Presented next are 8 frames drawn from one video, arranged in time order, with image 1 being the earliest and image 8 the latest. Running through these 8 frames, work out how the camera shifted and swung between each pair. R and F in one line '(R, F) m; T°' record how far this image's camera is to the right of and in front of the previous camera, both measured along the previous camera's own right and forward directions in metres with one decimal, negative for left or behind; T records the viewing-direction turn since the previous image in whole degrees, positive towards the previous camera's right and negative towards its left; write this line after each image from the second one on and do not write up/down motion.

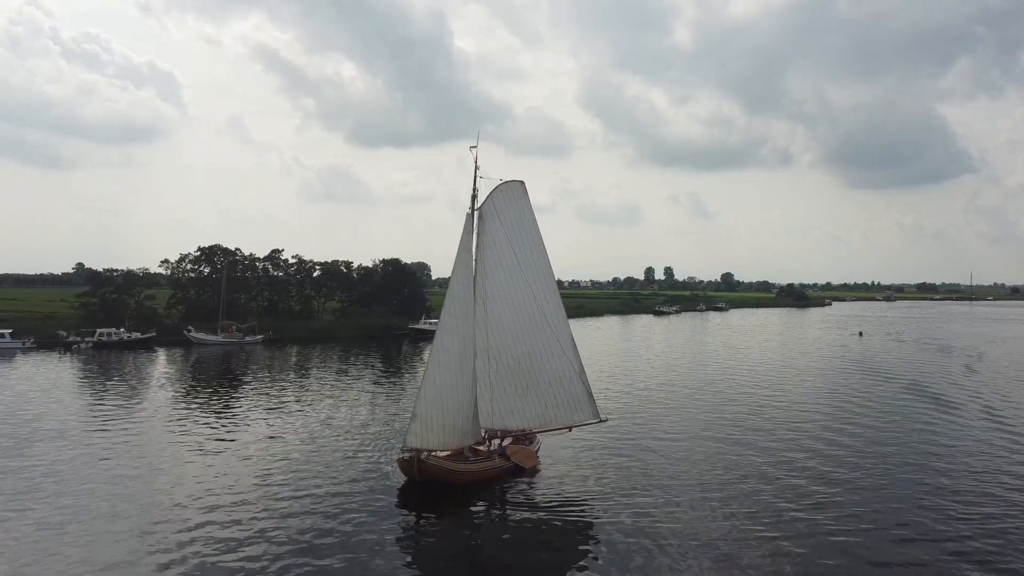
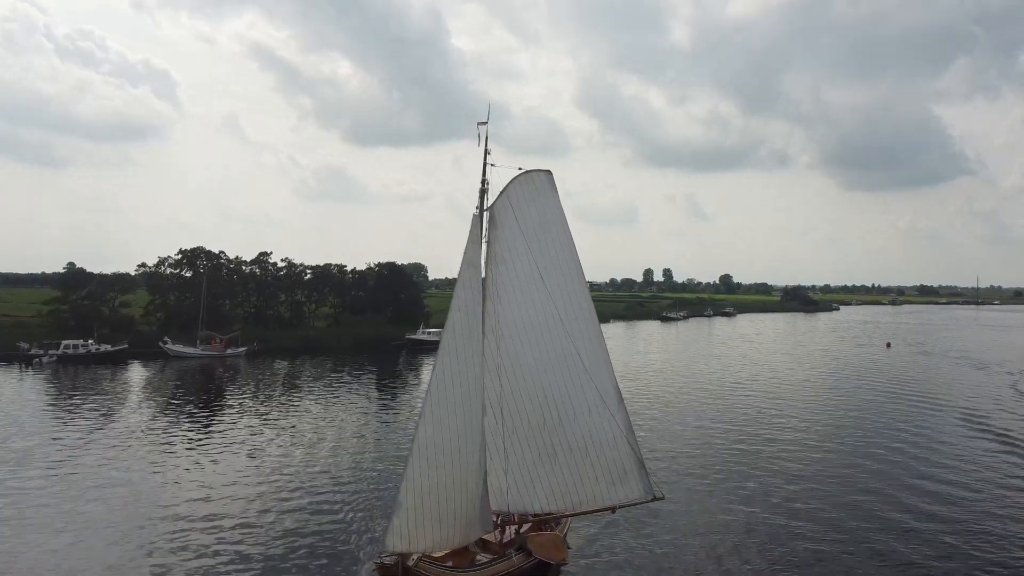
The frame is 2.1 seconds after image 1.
(-0.5, +4.1) m; 0°
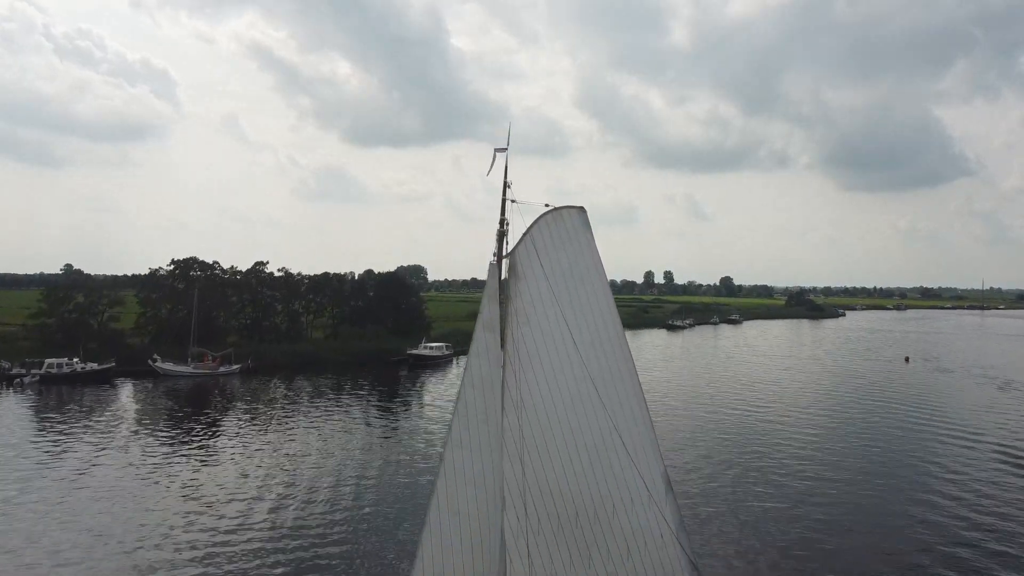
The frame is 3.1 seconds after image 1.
(-0.5, +2.2) m; 0°
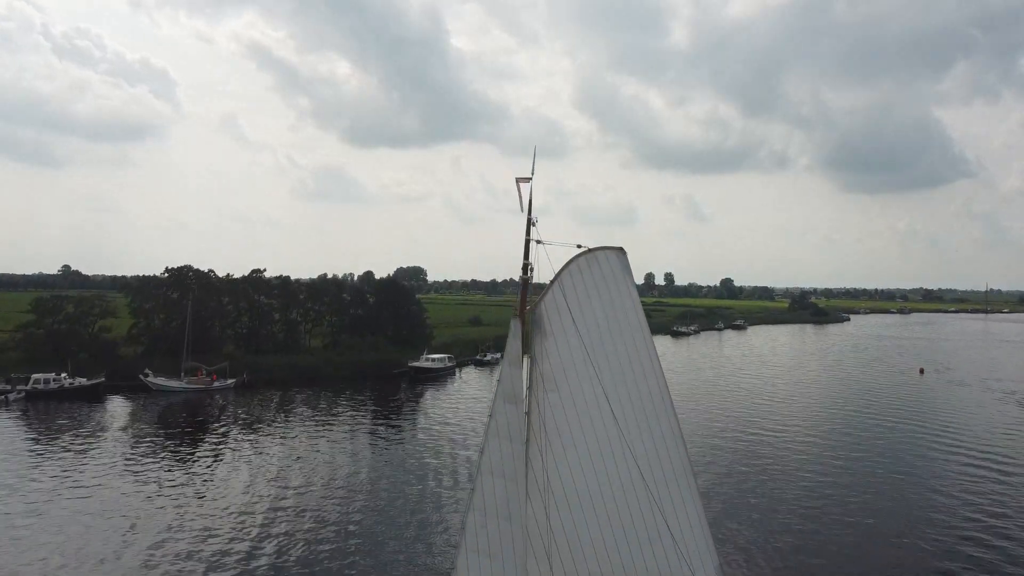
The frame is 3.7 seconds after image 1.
(-0.4, +1.7) m; 0°
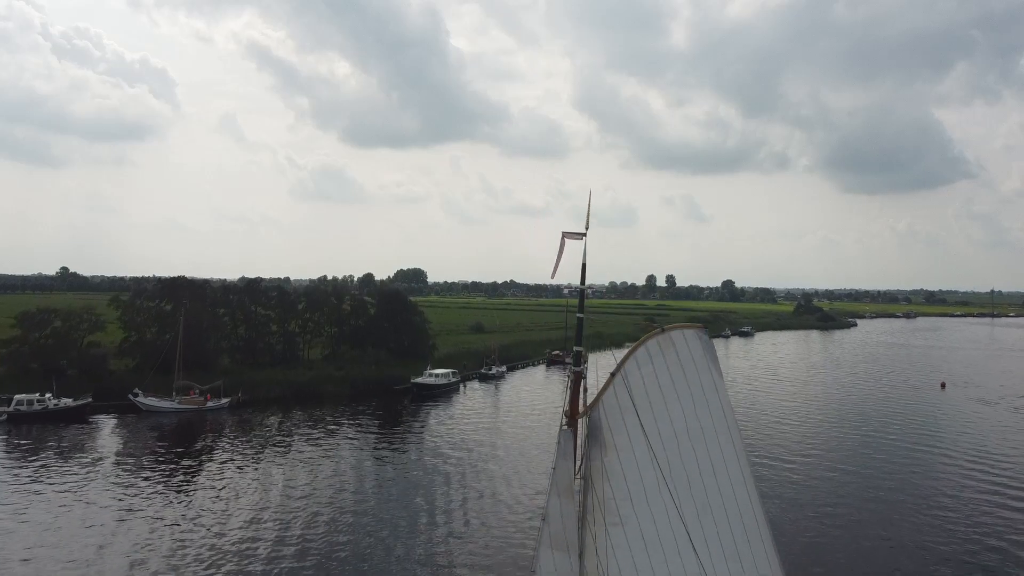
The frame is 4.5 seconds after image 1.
(-0.6, +2.2) m; 0°
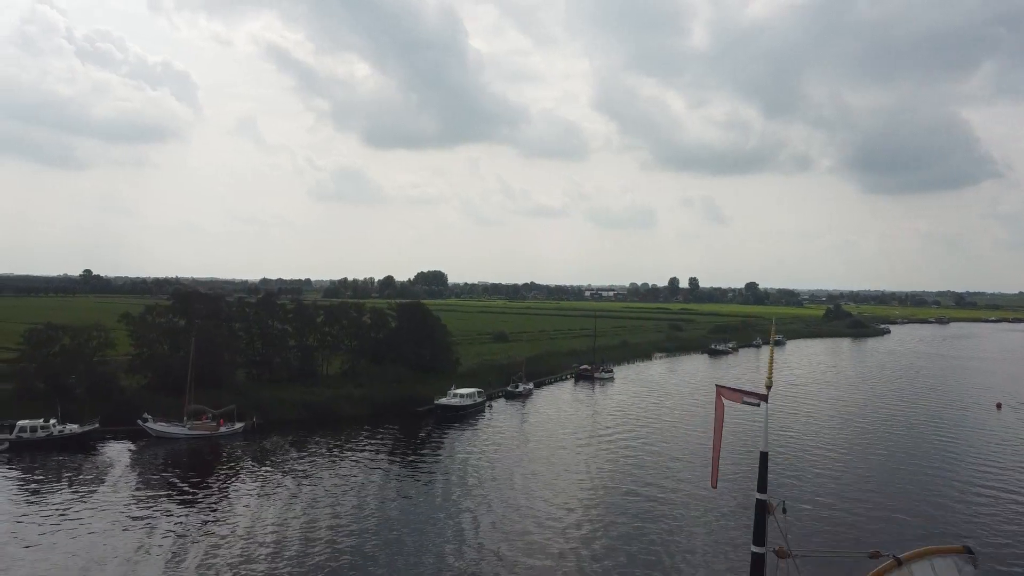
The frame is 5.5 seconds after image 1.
(-1.2, +3.3) m; -2°
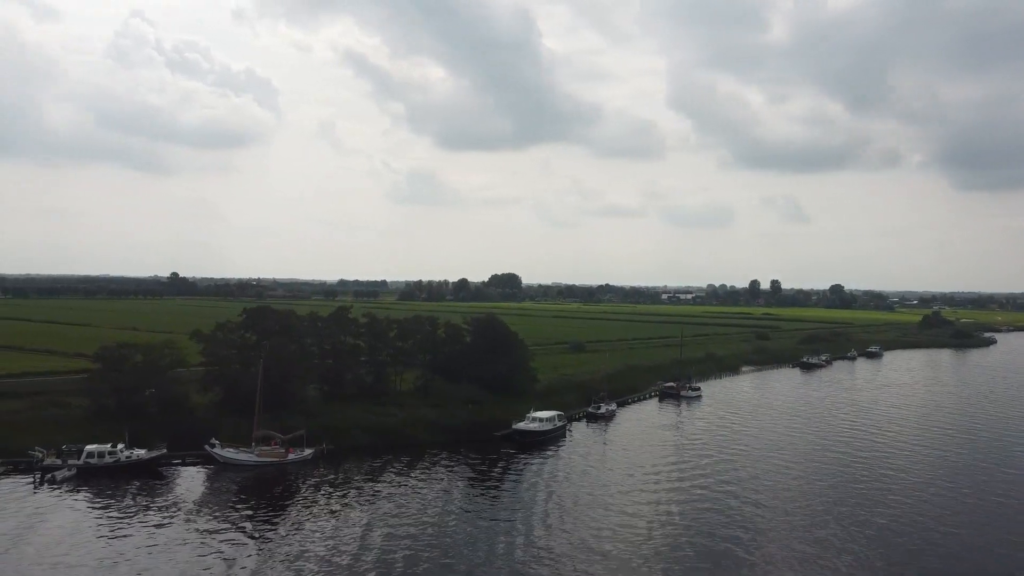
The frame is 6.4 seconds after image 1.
(-1.7, +4.7) m; -6°
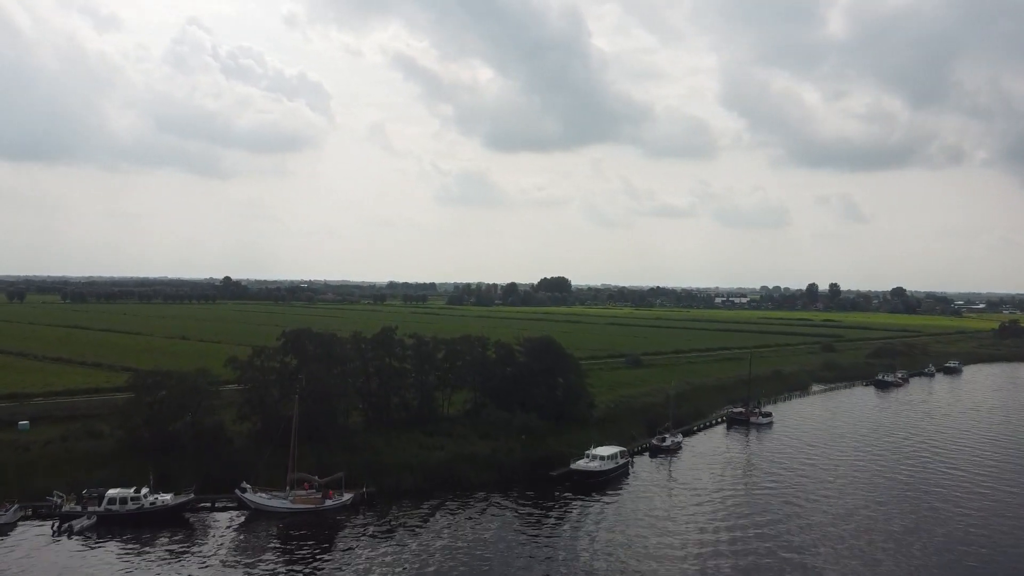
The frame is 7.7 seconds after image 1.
(-1.1, +4.8) m; -4°
